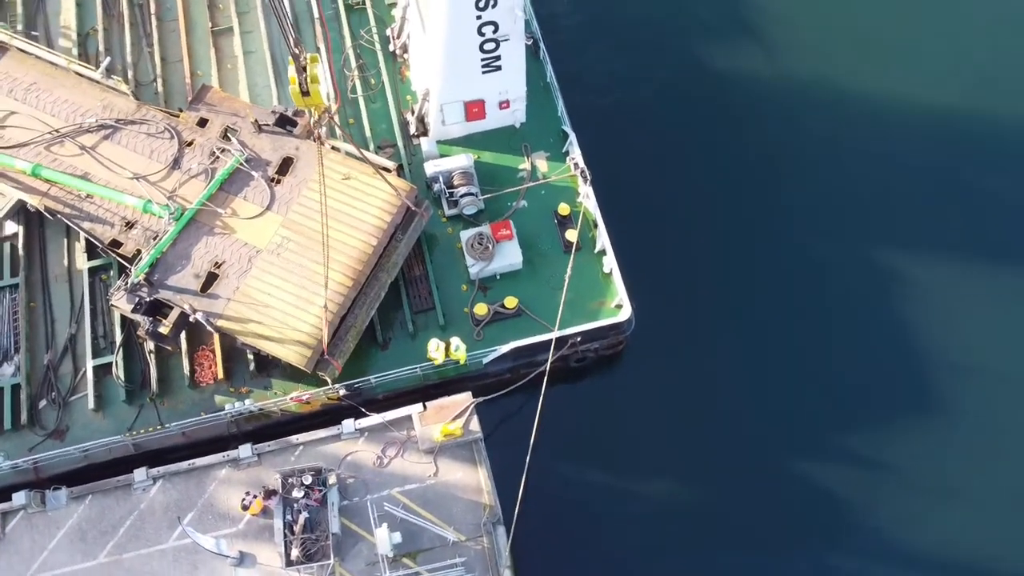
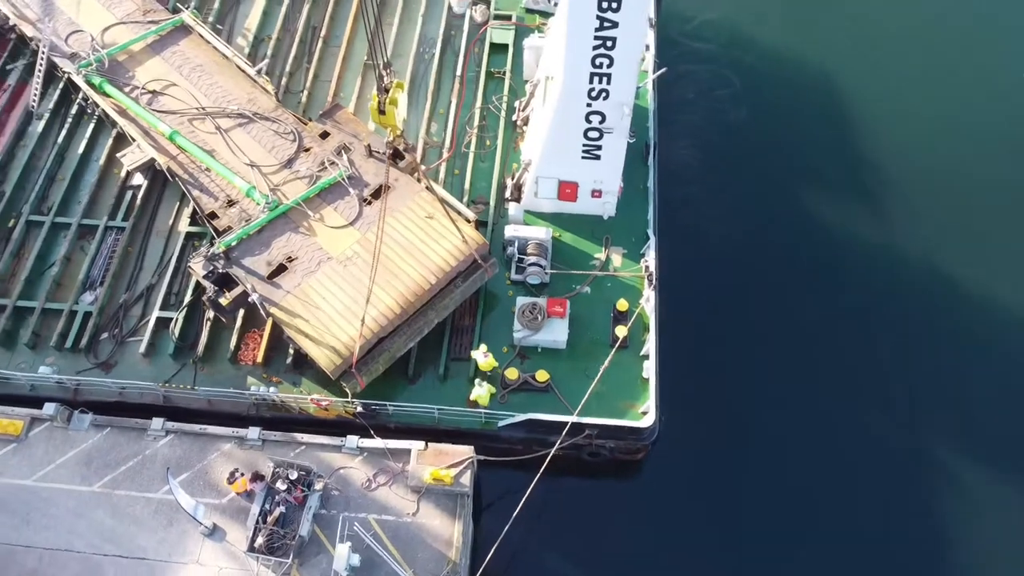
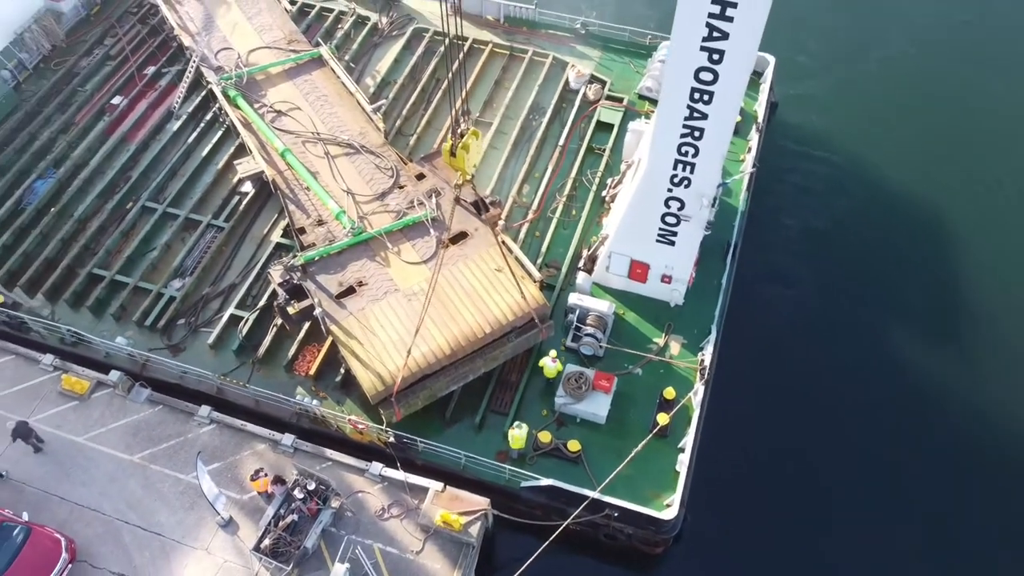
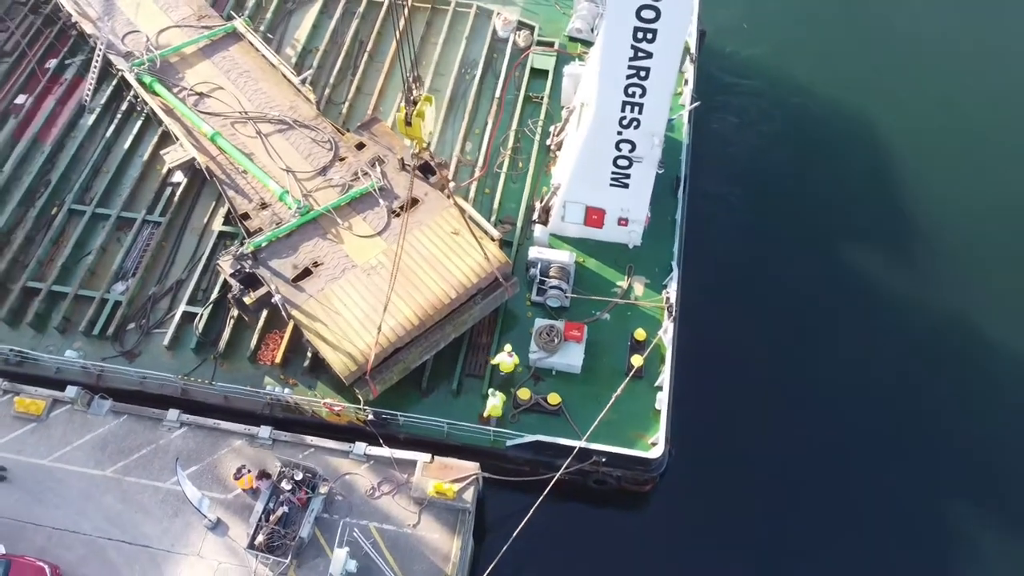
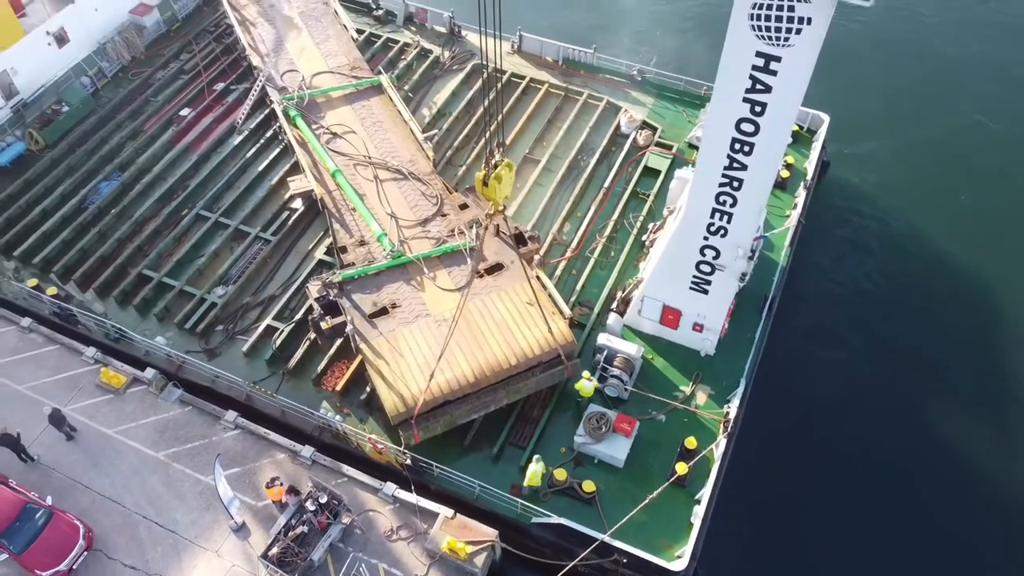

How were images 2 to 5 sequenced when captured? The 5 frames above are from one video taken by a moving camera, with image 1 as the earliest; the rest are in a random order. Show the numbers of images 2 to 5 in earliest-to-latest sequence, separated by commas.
2, 4, 3, 5
